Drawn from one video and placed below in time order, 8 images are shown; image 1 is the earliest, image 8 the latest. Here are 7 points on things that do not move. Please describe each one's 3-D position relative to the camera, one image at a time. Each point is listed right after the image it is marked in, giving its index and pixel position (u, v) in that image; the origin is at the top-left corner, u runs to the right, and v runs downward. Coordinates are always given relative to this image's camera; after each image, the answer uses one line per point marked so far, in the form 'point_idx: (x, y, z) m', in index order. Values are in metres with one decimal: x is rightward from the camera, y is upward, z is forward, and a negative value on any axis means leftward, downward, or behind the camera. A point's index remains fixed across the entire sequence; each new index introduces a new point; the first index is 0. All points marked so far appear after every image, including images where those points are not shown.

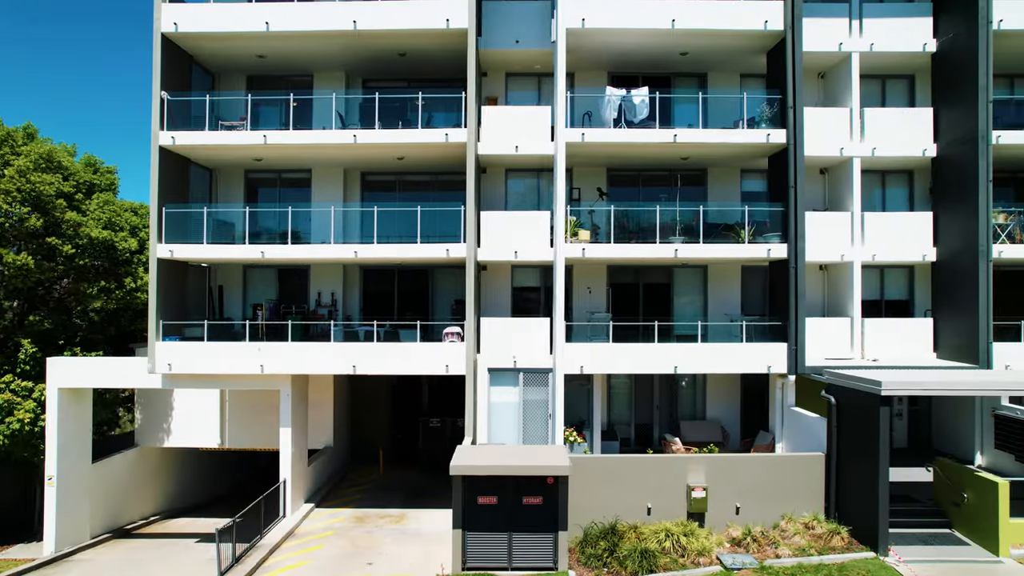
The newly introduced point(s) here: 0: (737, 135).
0: (+5.3, +3.8, +13.5) m
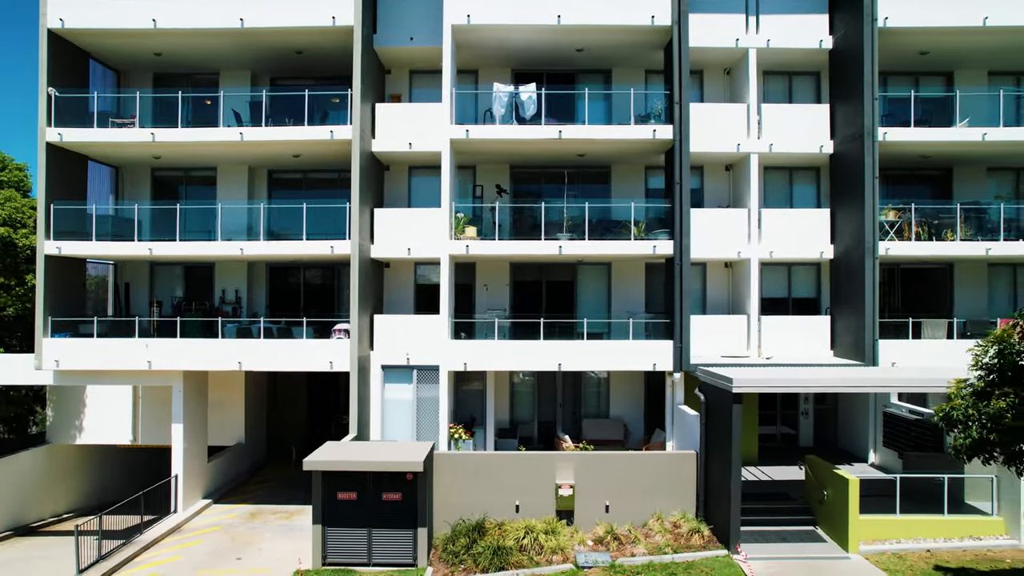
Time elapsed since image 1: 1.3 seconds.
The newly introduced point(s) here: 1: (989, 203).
0: (+2.6, +3.9, +13.5) m
1: (+12.0, +2.1, +13.6) m
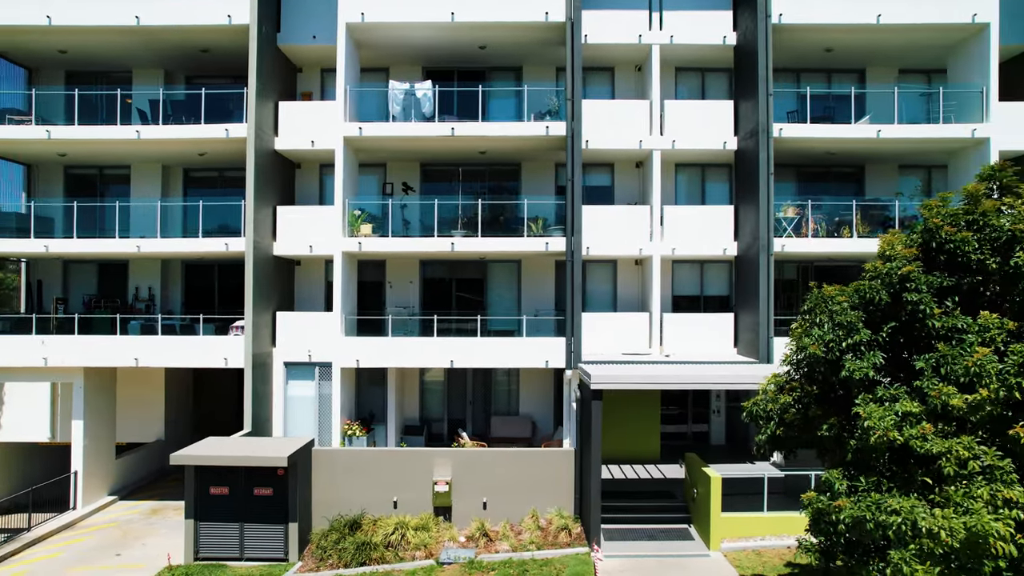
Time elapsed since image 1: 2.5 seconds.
0: (0.0, +3.9, +13.4) m
1: (+9.4, +2.2, +13.6) m
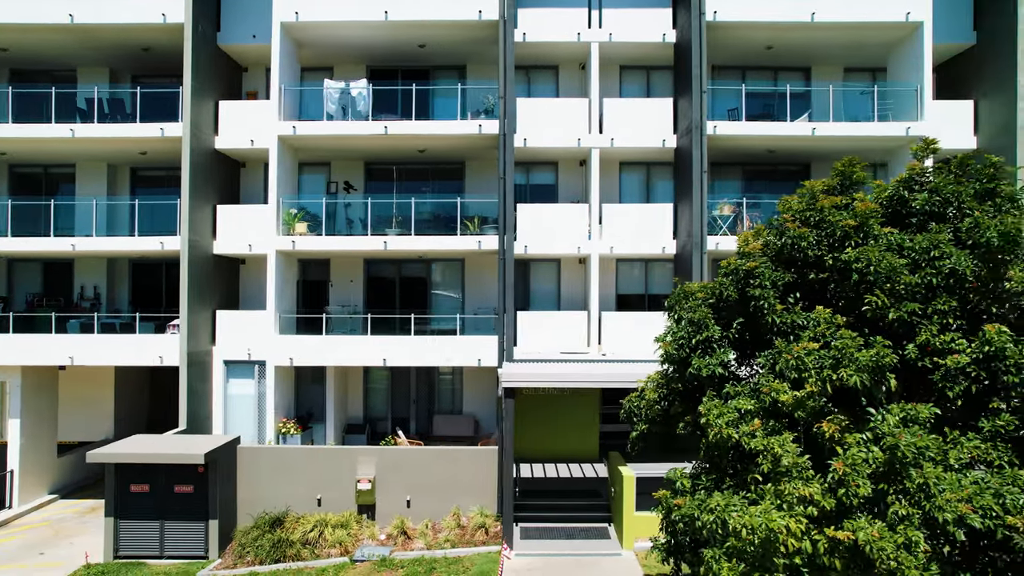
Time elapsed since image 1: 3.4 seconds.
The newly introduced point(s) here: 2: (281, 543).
0: (-1.6, +4.0, +13.4) m
1: (+7.8, +2.2, +13.5) m
2: (-4.4, -4.9, +10.4) m
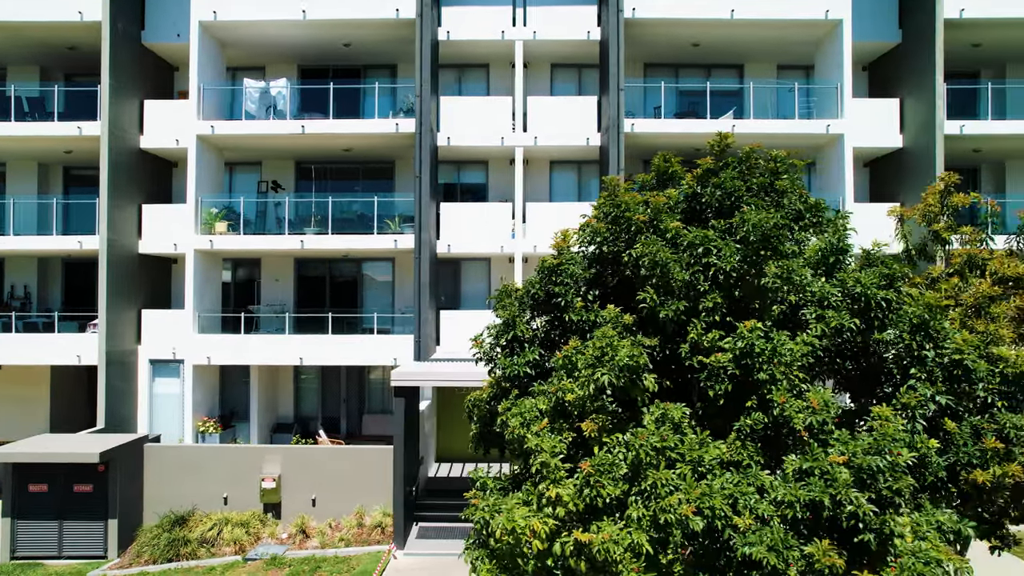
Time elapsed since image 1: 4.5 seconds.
0: (-3.5, +4.0, +13.4) m
1: (+5.8, +2.3, +13.5) m
2: (-6.4, -4.8, +10.3) m
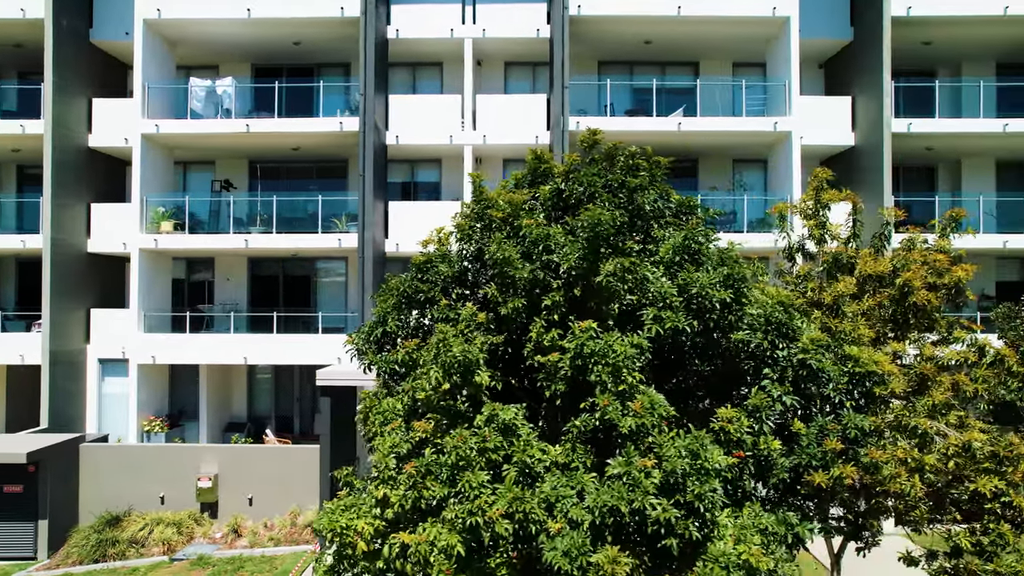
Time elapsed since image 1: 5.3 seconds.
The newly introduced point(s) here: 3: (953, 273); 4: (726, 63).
0: (-4.8, +4.0, +13.3) m
1: (+4.5, +2.3, +13.4) m
2: (-7.7, -4.8, +10.3) m
3: (+4.2, +0.2, +5.2) m
4: (+5.9, +6.3, +15.1) m
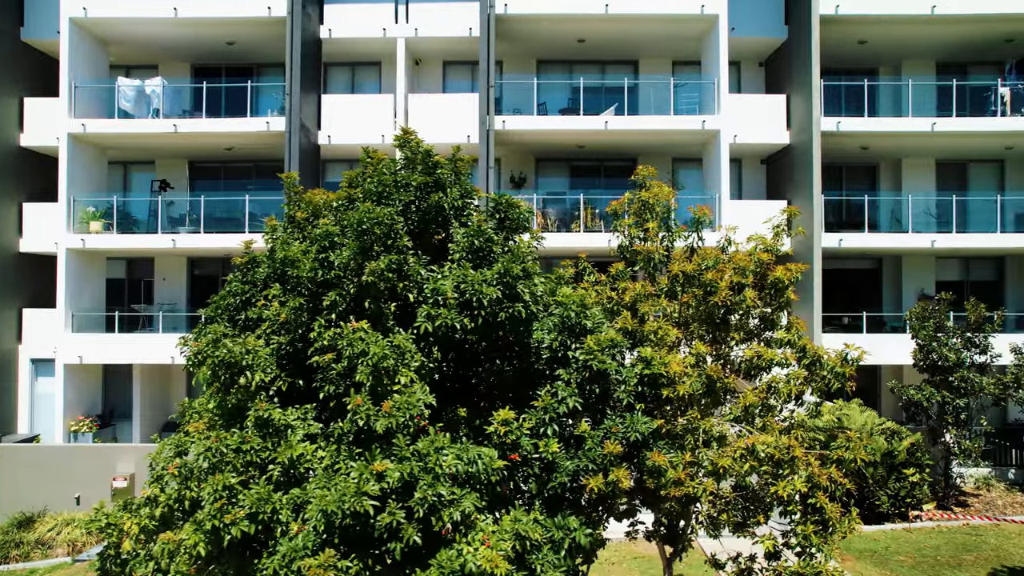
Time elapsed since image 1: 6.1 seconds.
0: (-6.6, +4.0, +13.3) m
1: (+2.8, +2.3, +13.4) m
2: (-9.4, -4.8, +10.3) m
3: (+2.5, +0.2, +5.1) m
4: (+4.2, +6.3, +15.1) m
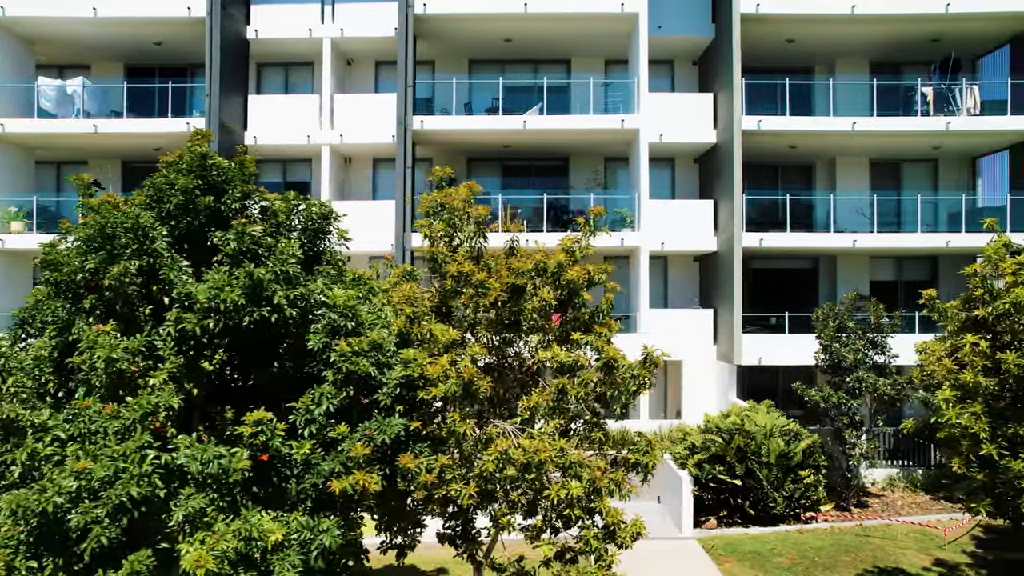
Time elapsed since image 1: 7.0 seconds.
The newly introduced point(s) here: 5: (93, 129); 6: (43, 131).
0: (-8.5, +4.0, +13.3) m
1: (+0.9, +2.3, +13.4) m
2: (-11.3, -4.8, +10.3) m
3: (+0.5, +0.2, +5.1) m
4: (+2.3, +6.3, +15.1) m
5: (-10.0, +3.9, +13.2) m
6: (-11.5, +3.9, +13.3) m
